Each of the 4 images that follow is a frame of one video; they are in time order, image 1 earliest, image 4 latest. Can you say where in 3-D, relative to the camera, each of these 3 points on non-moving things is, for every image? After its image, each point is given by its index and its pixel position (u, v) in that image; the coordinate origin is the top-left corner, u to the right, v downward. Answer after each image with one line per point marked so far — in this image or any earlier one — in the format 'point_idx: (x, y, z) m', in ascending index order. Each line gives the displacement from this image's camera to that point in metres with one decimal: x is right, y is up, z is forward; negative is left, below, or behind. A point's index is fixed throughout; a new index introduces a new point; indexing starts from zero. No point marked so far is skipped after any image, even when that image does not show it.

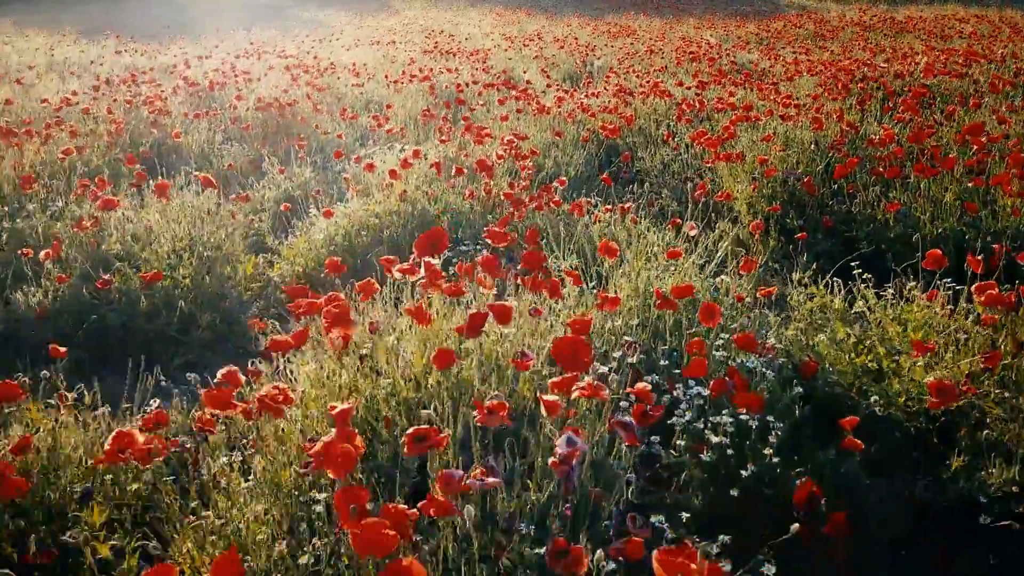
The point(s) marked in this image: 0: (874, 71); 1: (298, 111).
0: (+4.1, +2.5, +7.8) m
1: (-2.1, +1.7, +6.7) m
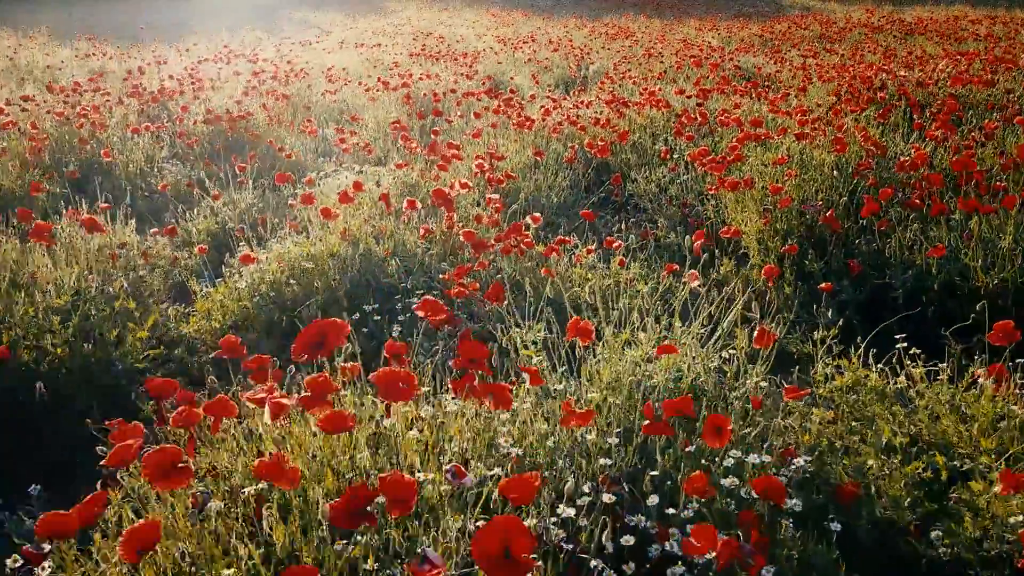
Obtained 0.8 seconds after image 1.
0: (+3.9, +2.2, +7.1) m
1: (-2.3, +1.5, +6.0) m
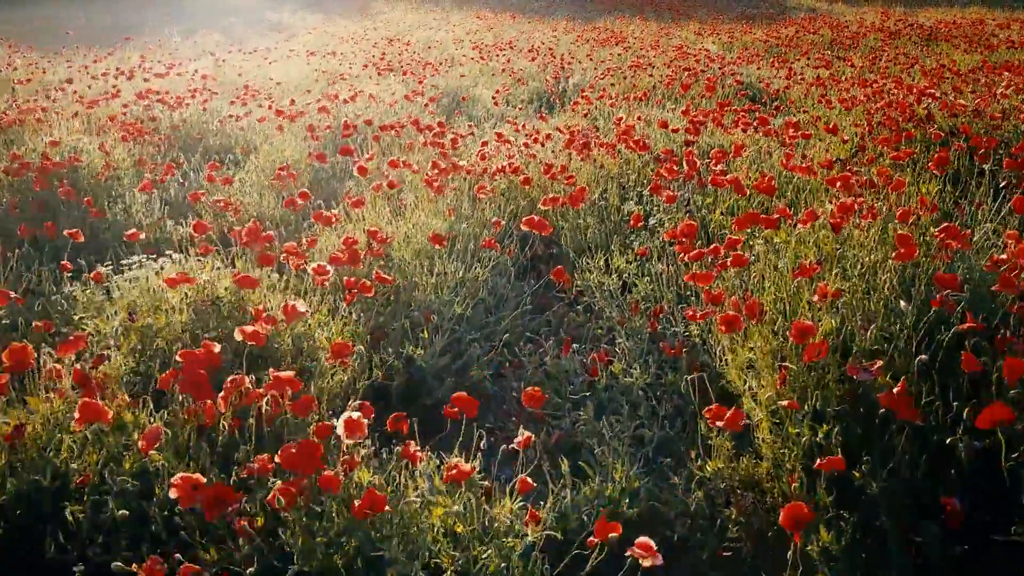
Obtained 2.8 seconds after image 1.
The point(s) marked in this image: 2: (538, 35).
0: (+3.4, +1.5, +5.5) m
1: (-2.8, +0.8, +4.5) m
2: (+0.6, +6.0, +16.2) m
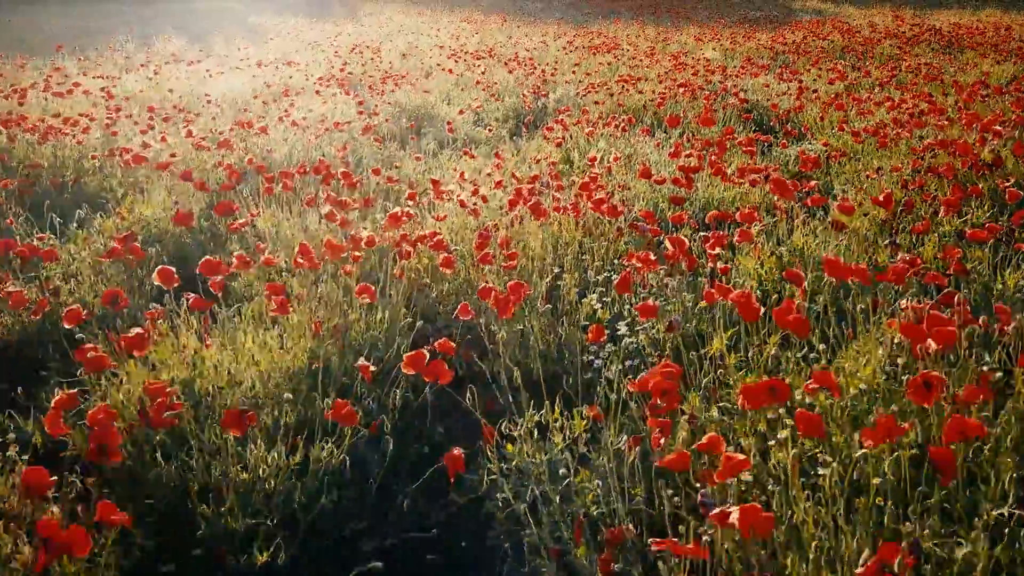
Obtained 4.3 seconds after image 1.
0: (+3.0, +0.9, +4.2) m
1: (-3.2, +0.2, +3.2) m
2: (+0.2, +5.4, +14.9) m
